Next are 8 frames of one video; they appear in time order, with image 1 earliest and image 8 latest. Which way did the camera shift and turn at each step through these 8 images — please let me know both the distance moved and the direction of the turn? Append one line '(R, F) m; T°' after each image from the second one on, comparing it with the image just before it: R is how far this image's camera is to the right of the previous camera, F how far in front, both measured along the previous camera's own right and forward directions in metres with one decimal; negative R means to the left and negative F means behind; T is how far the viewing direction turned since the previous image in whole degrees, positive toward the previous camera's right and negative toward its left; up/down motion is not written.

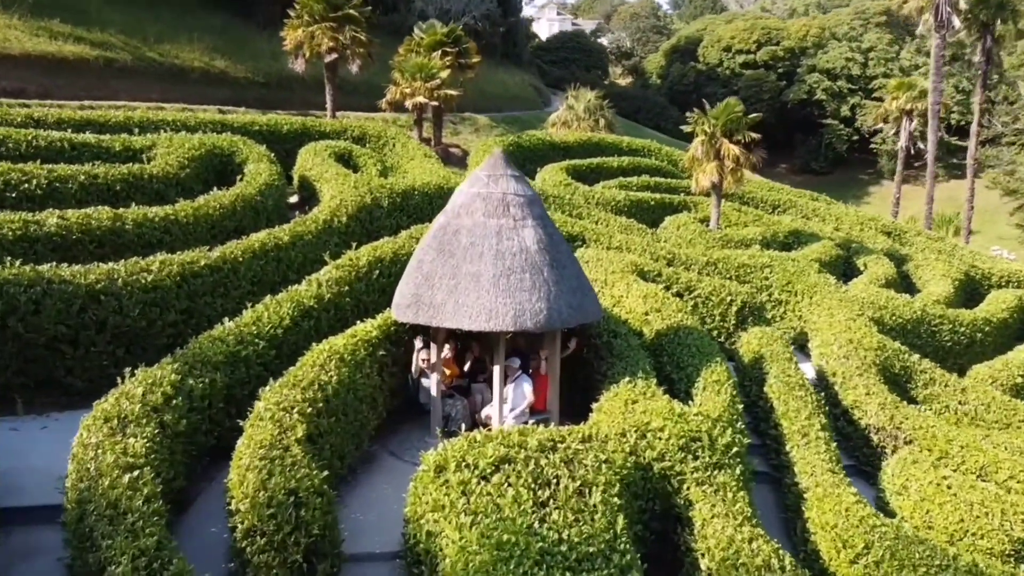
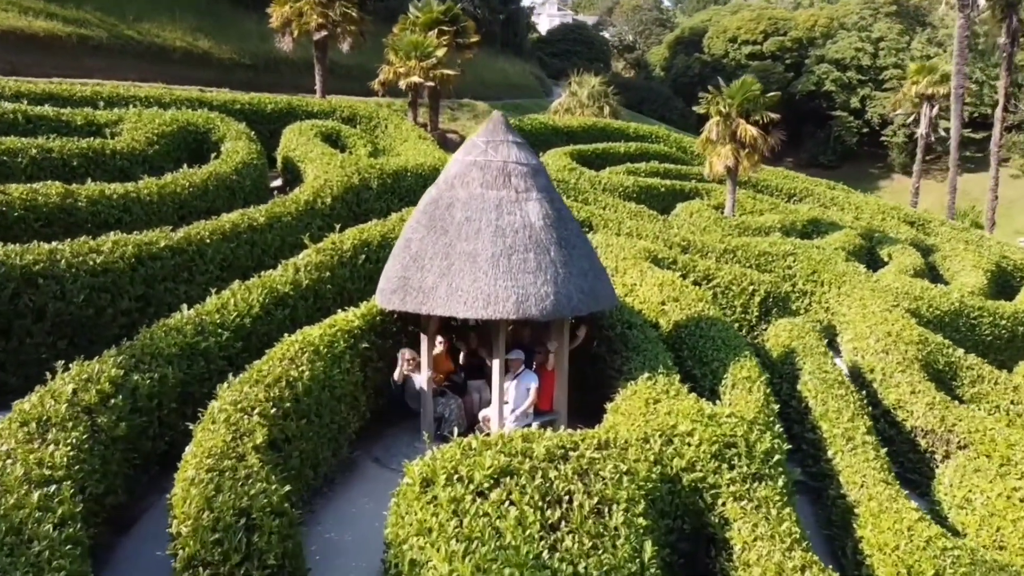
(0.0, +1.7) m; 0°
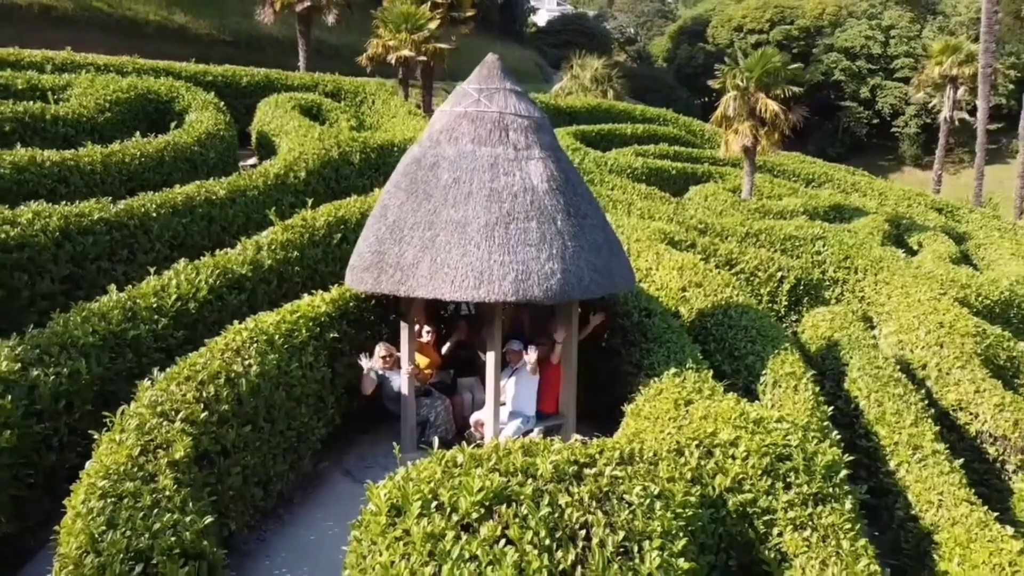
(0.0, +2.0) m; 0°
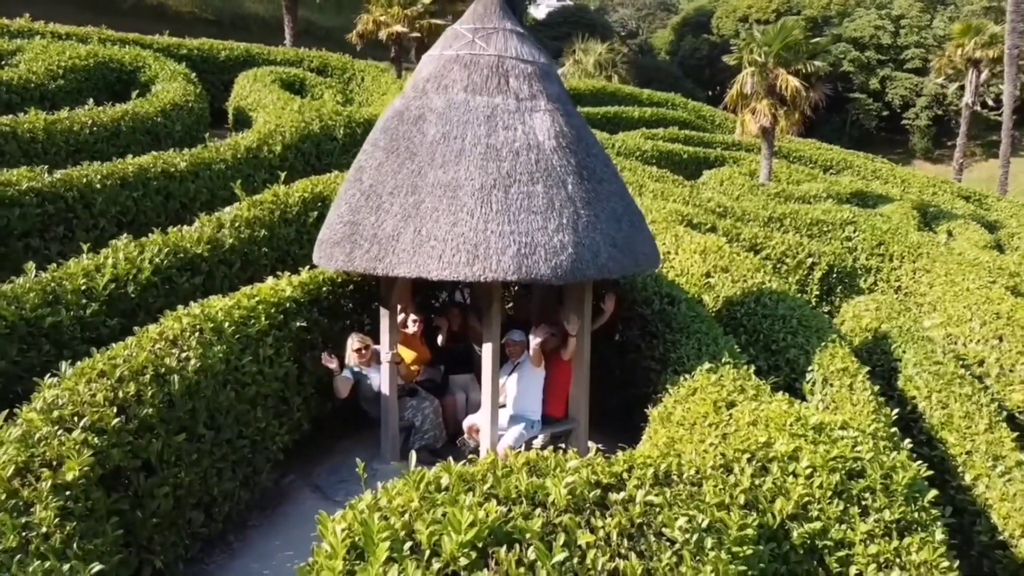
(0.0, +1.6) m; 0°
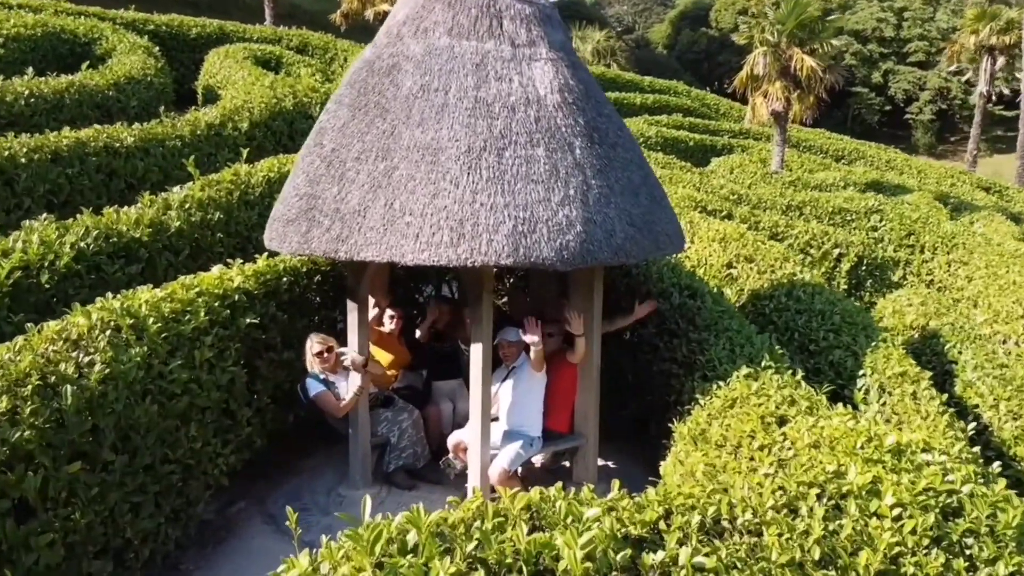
(0.0, +1.4) m; 0°
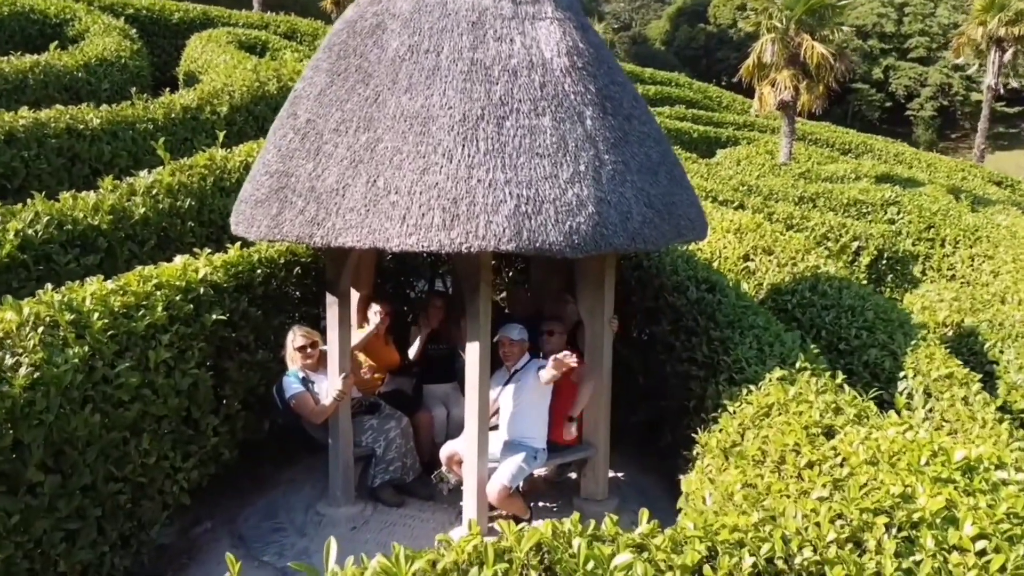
(0.0, +0.8) m; 0°
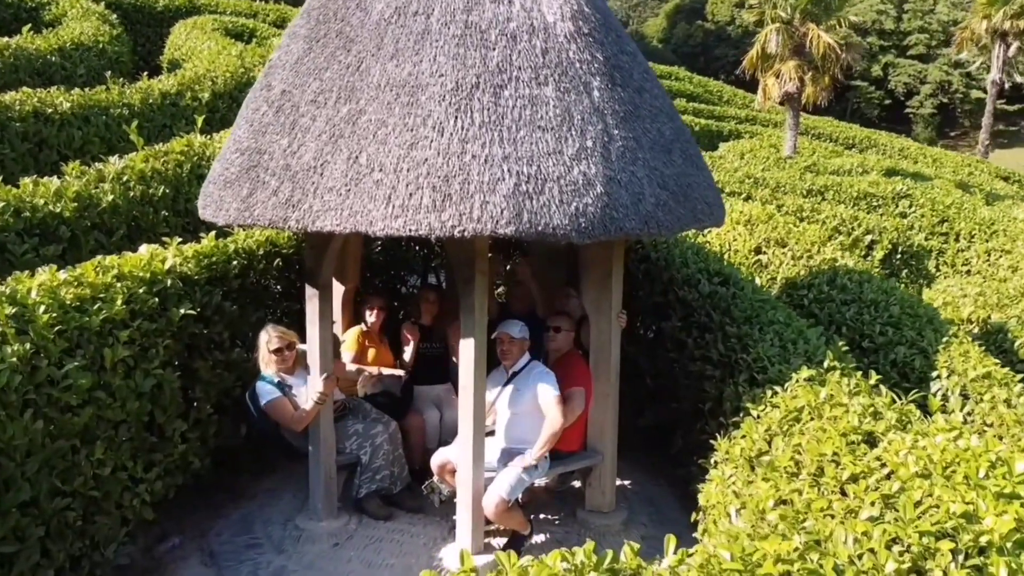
(0.0, +0.6) m; 0°
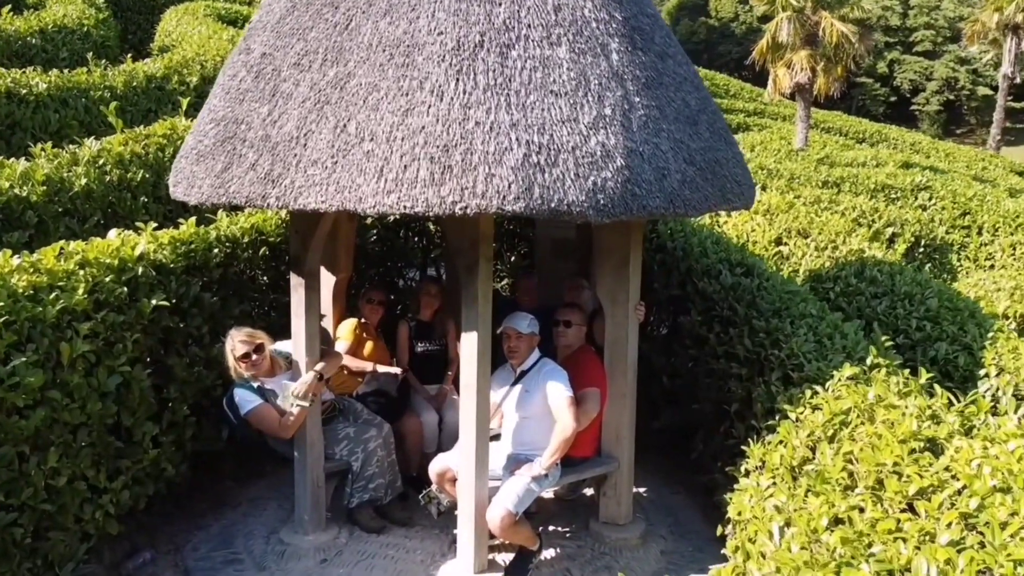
(0.0, +0.5) m; 0°
